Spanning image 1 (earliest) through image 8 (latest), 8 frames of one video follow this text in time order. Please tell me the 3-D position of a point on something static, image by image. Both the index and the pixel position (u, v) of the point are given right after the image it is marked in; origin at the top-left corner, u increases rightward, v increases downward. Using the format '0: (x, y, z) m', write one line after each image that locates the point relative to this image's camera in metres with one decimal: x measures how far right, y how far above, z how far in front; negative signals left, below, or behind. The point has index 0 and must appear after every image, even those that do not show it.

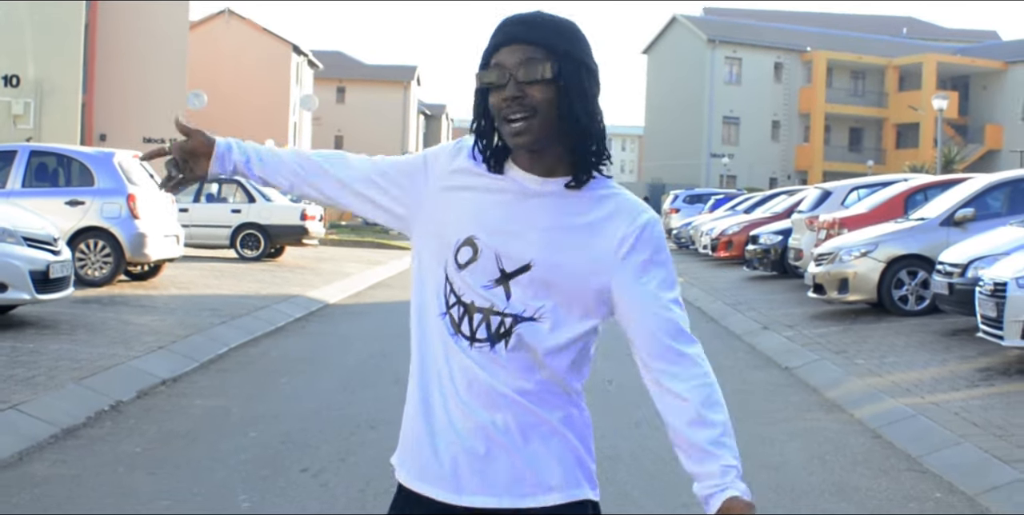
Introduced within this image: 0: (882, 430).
0: (+2.4, -1.1, +7.0) m
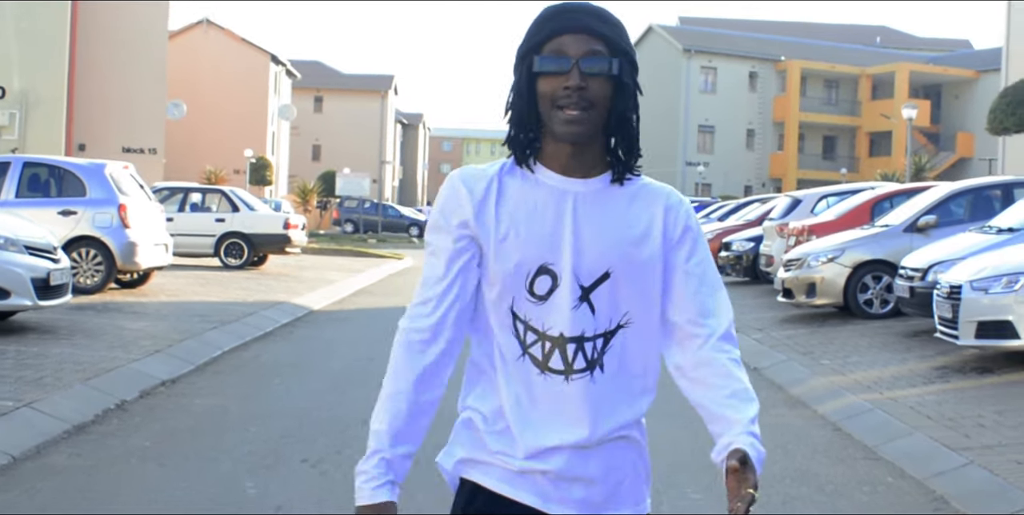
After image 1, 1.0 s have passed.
0: (+2.3, -1.1, +7.5) m
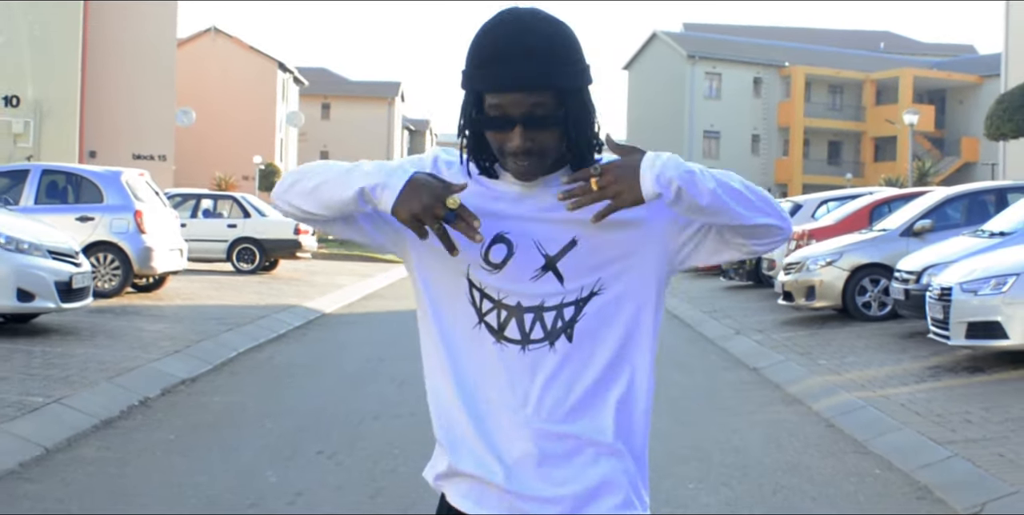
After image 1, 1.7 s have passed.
0: (+2.3, -1.1, +7.8) m
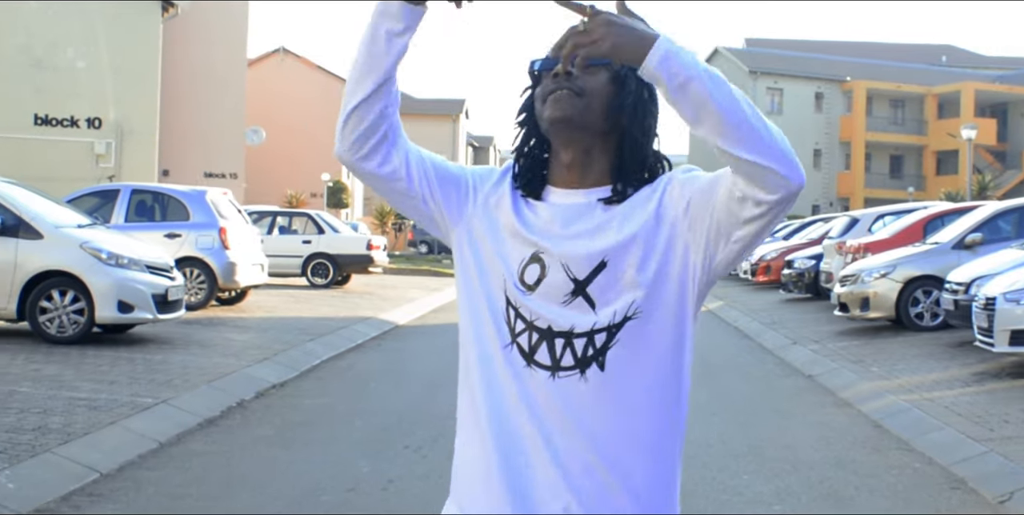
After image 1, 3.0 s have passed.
0: (+2.8, -1.2, +8.3) m
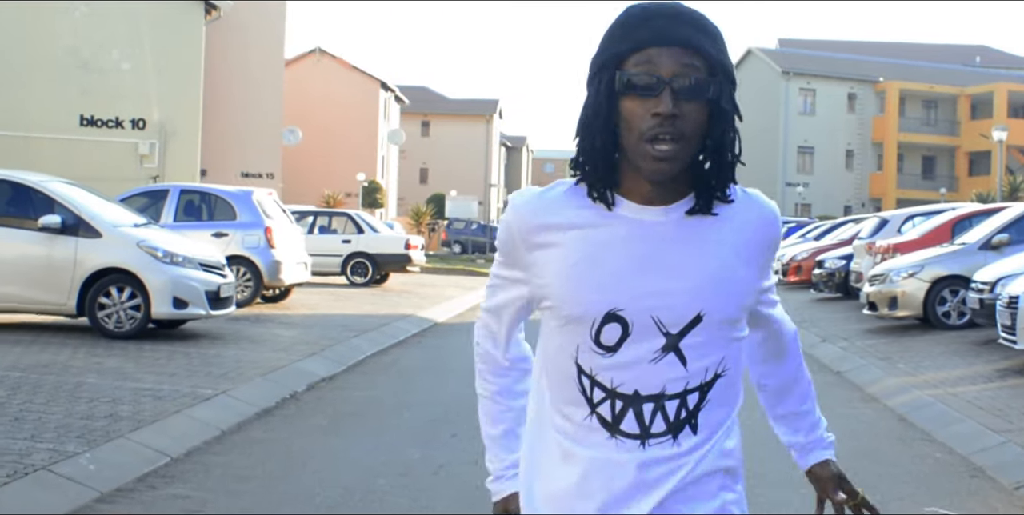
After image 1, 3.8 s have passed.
0: (+3.1, -1.2, +8.6) m
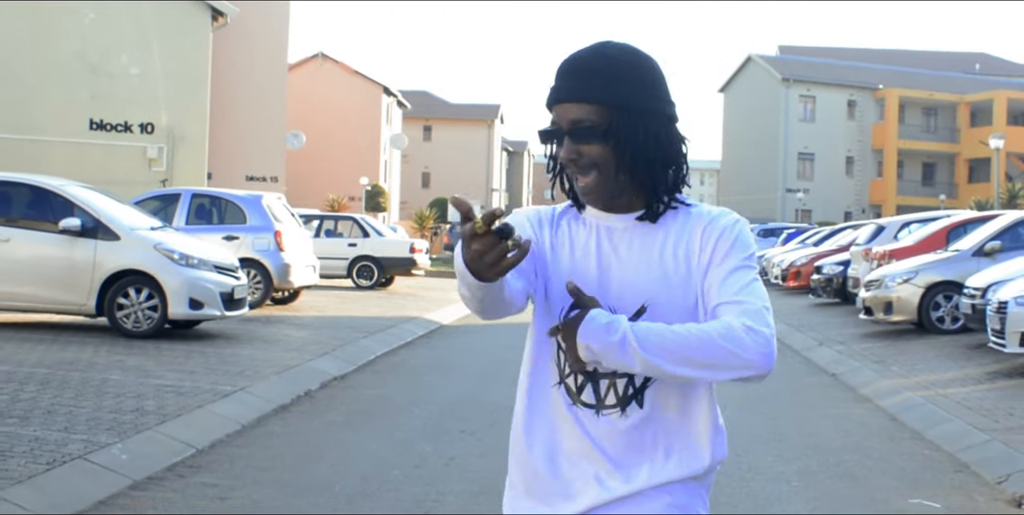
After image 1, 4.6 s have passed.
0: (+3.2, -1.3, +9.0) m
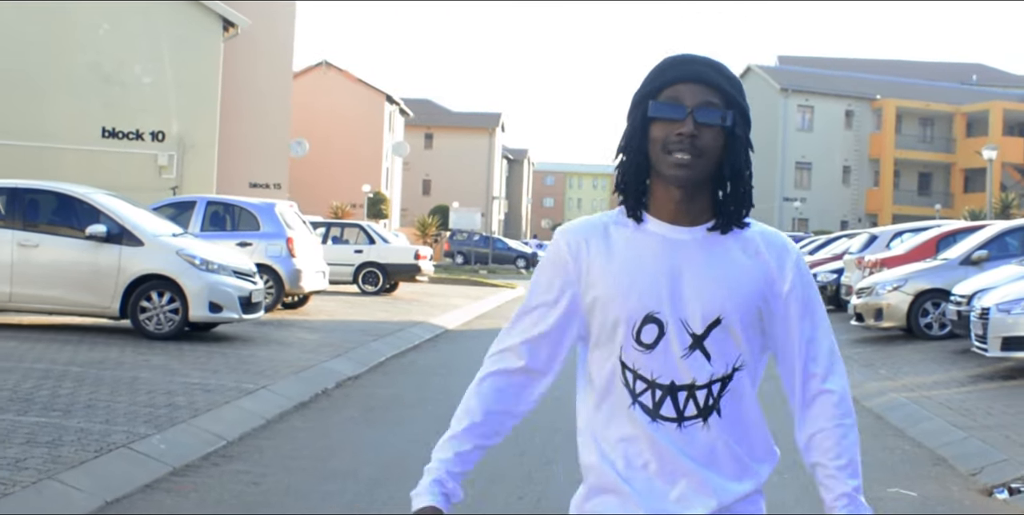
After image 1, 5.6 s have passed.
0: (+3.2, -1.3, +9.5) m
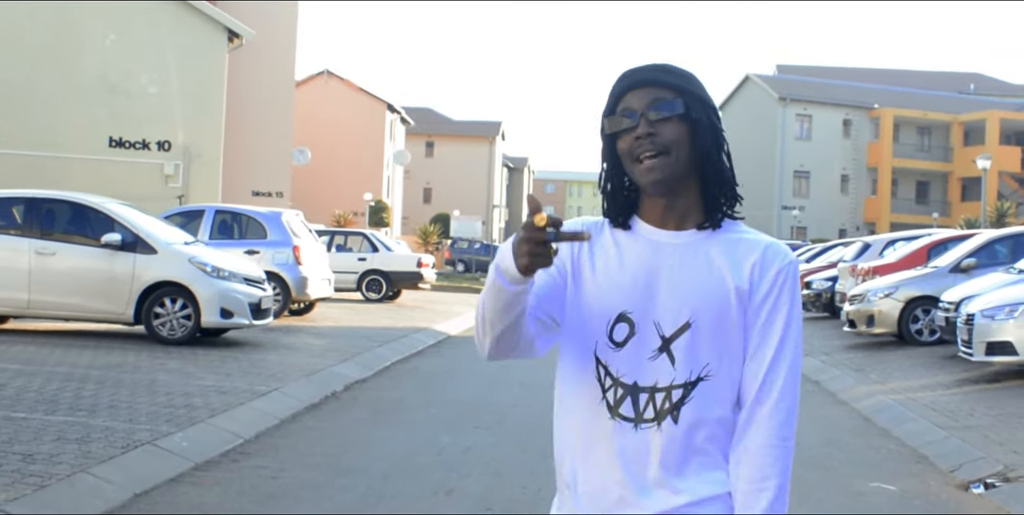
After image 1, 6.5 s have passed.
0: (+3.2, -1.4, +9.9) m
